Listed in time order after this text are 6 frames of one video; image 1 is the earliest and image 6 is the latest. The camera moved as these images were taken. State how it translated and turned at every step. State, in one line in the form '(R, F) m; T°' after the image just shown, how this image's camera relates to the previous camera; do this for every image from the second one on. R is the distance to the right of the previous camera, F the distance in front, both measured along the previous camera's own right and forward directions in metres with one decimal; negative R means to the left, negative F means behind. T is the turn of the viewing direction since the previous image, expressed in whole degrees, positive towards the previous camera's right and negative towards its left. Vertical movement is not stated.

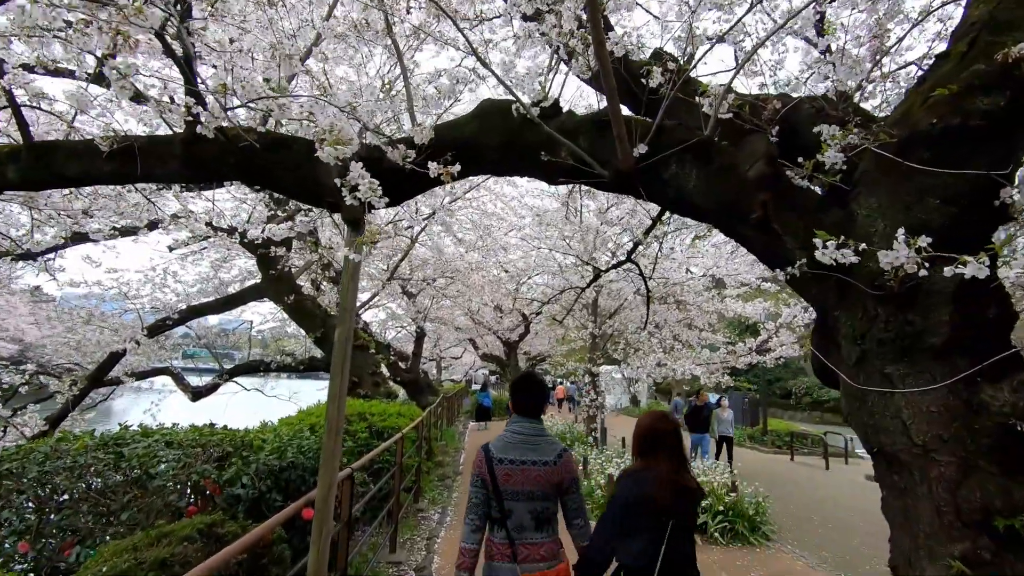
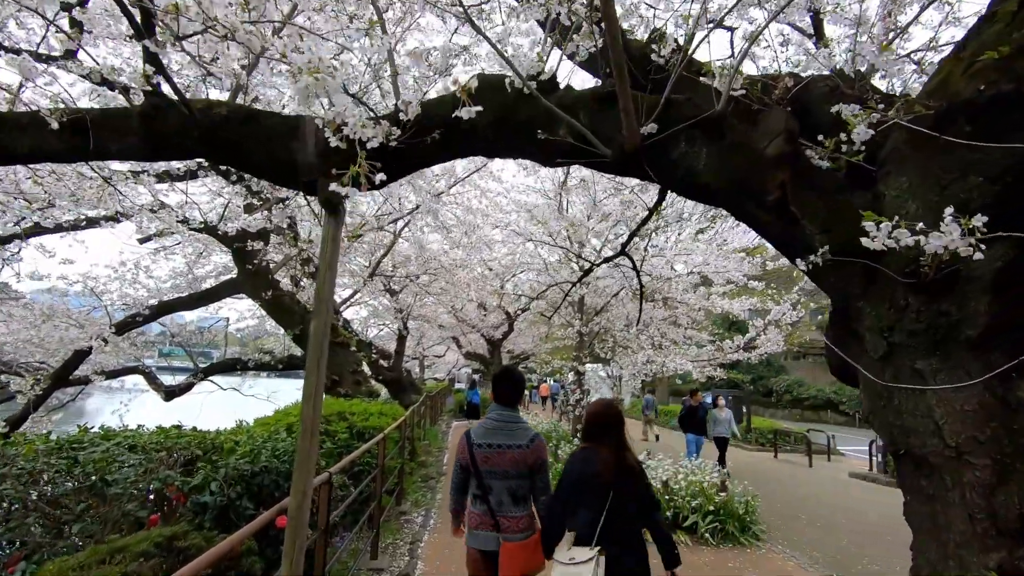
(0.0, +0.2) m; +2°
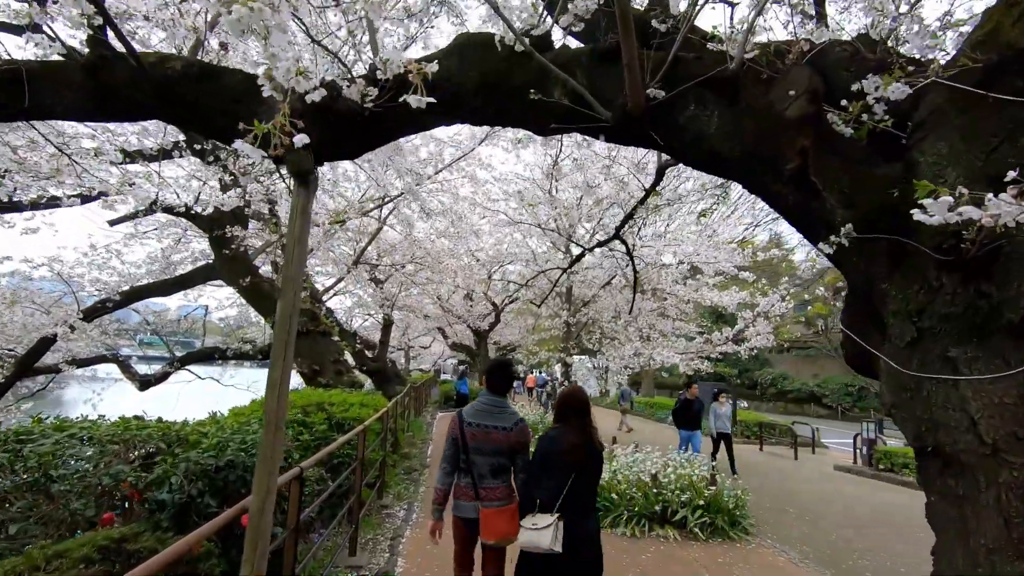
(0.0, +0.2) m; +1°
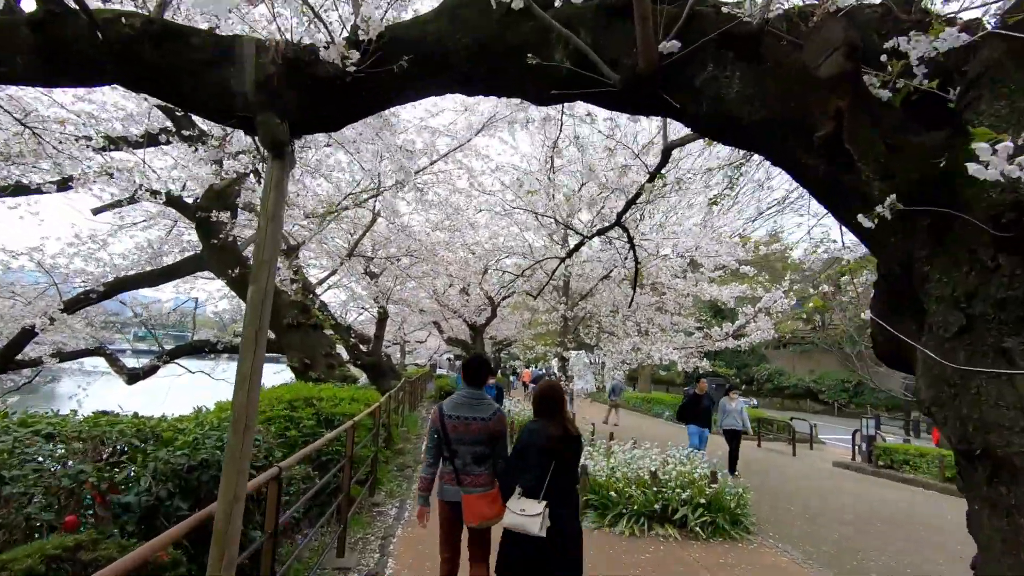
(0.0, +0.2) m; 0°
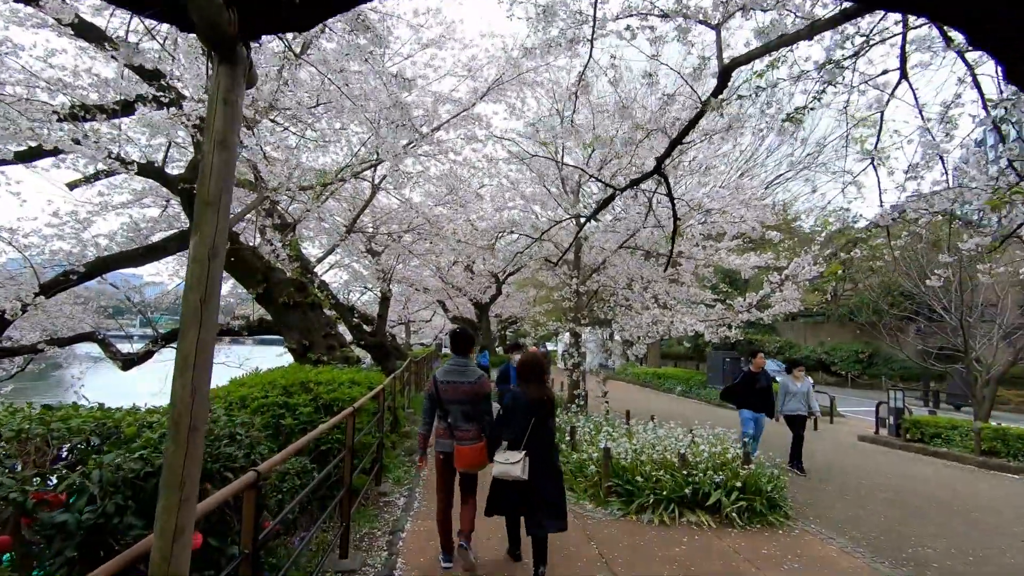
(-0.1, +0.5) m; 0°
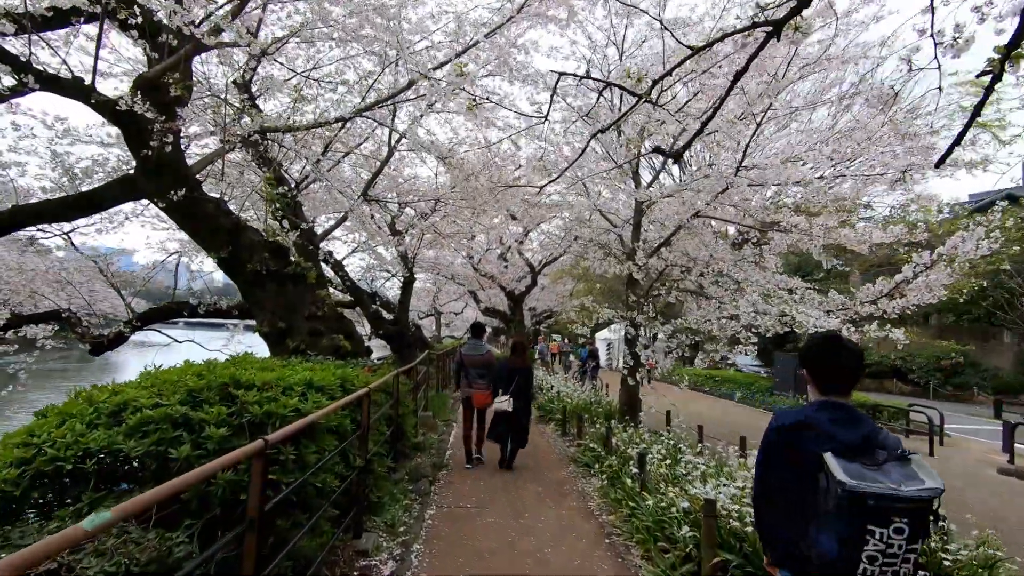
(-0.1, +1.8) m; -3°
